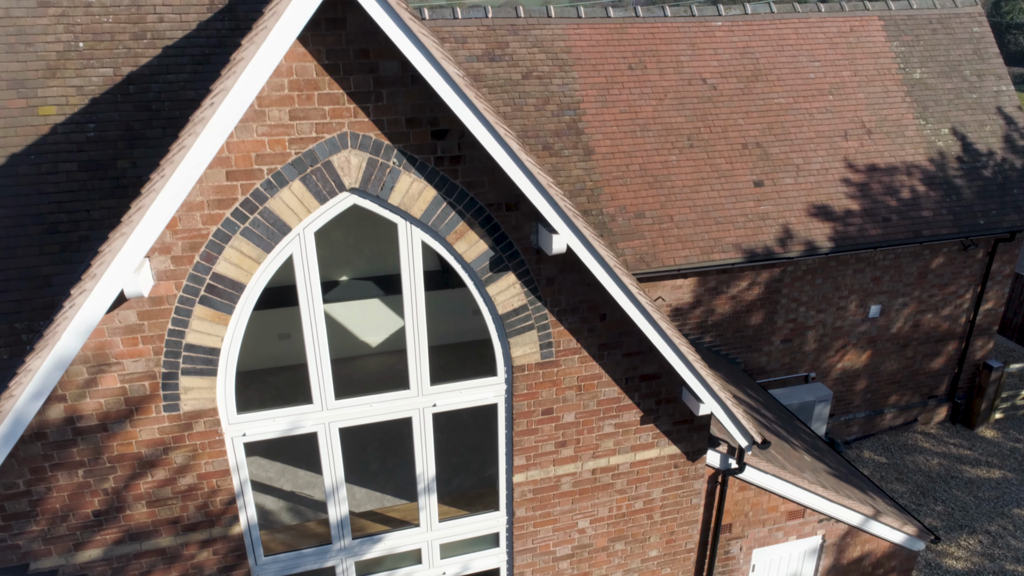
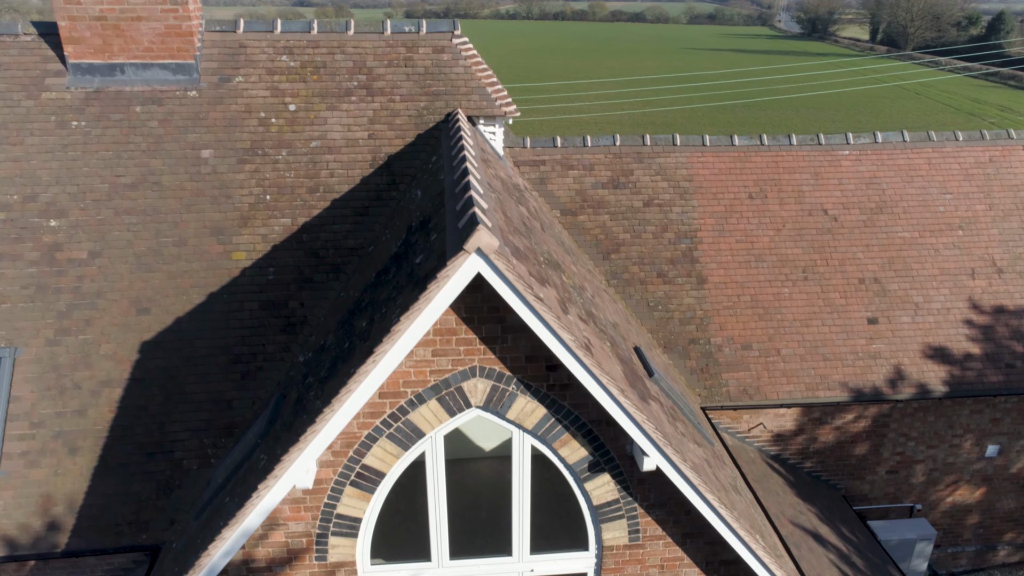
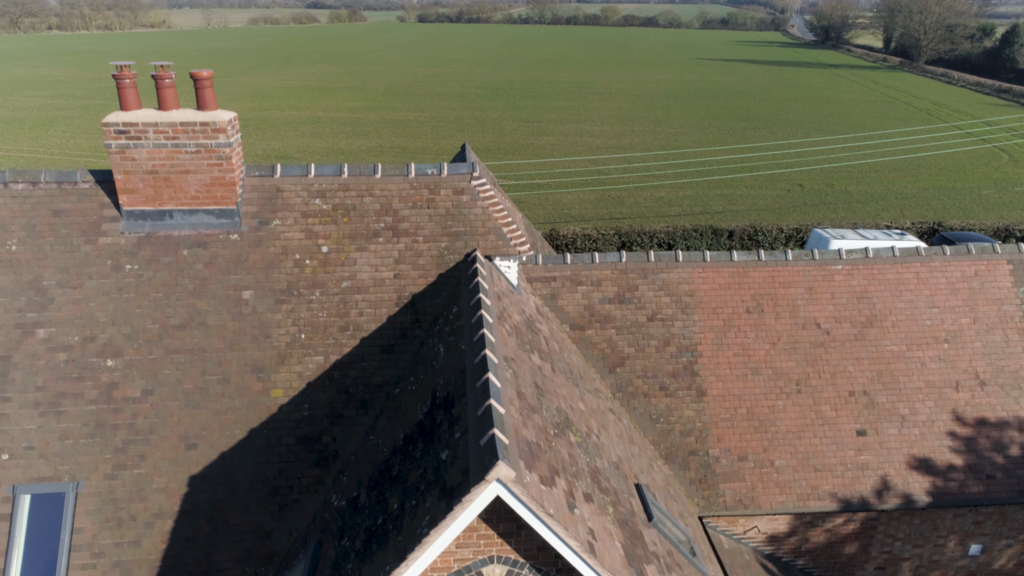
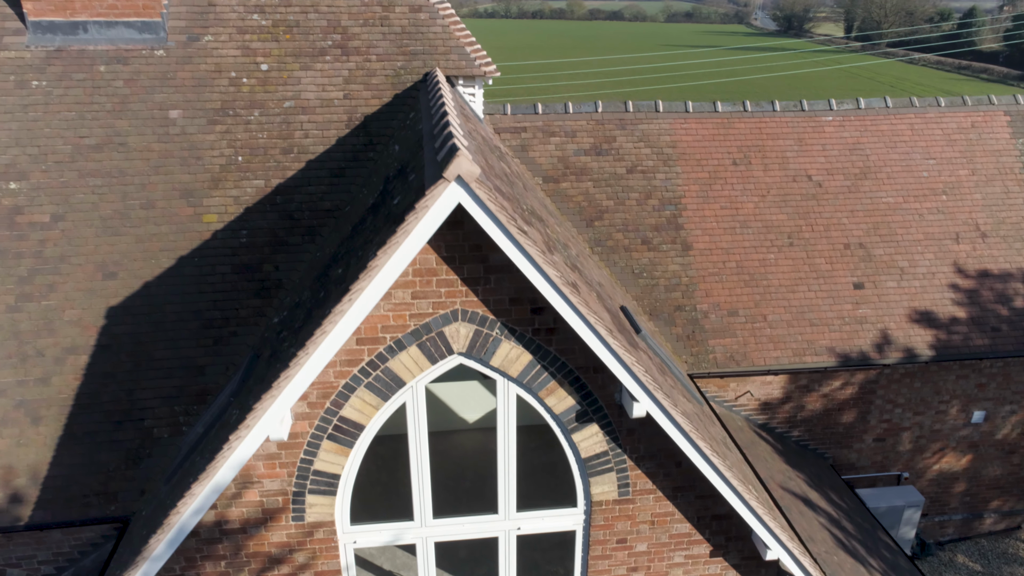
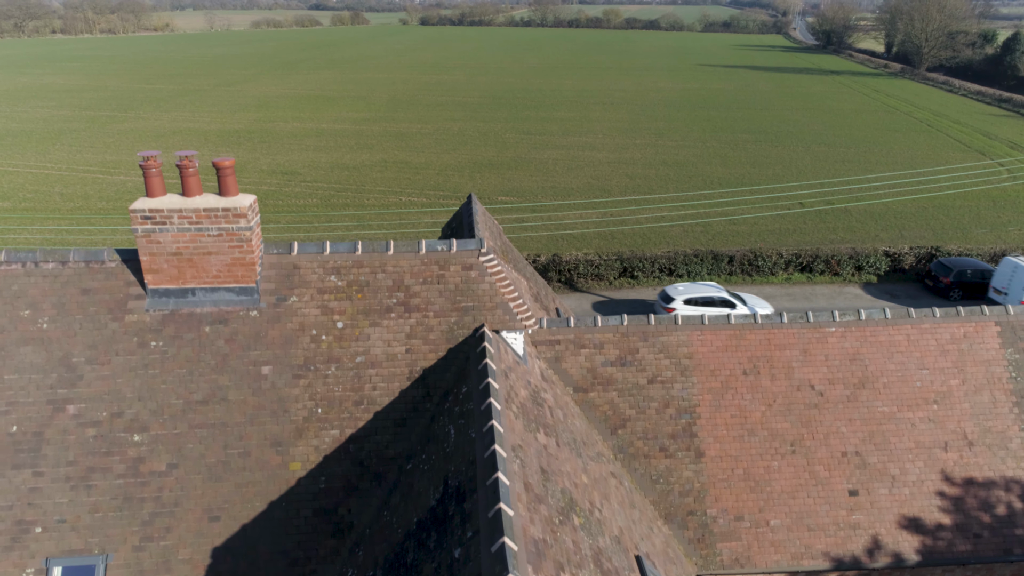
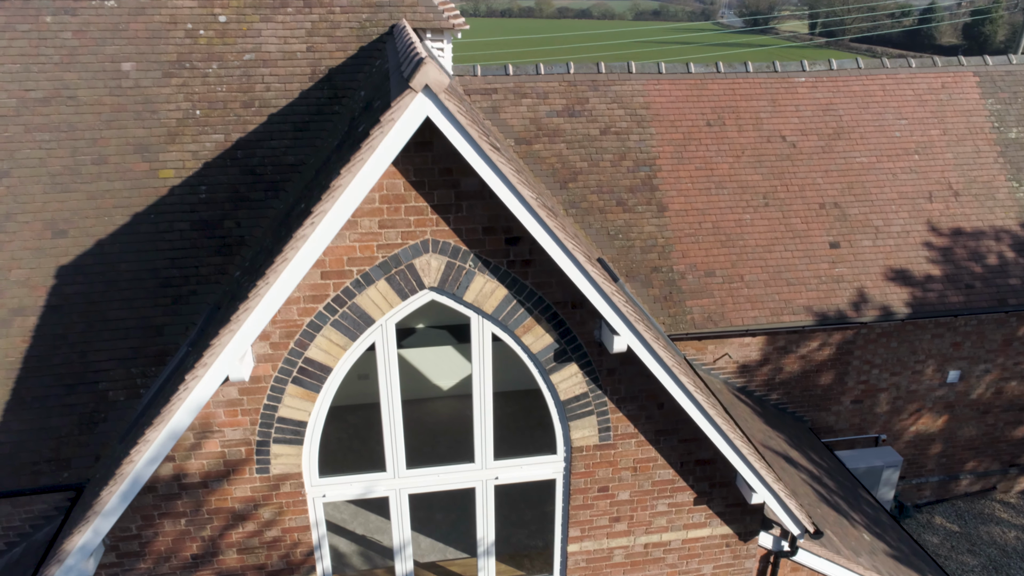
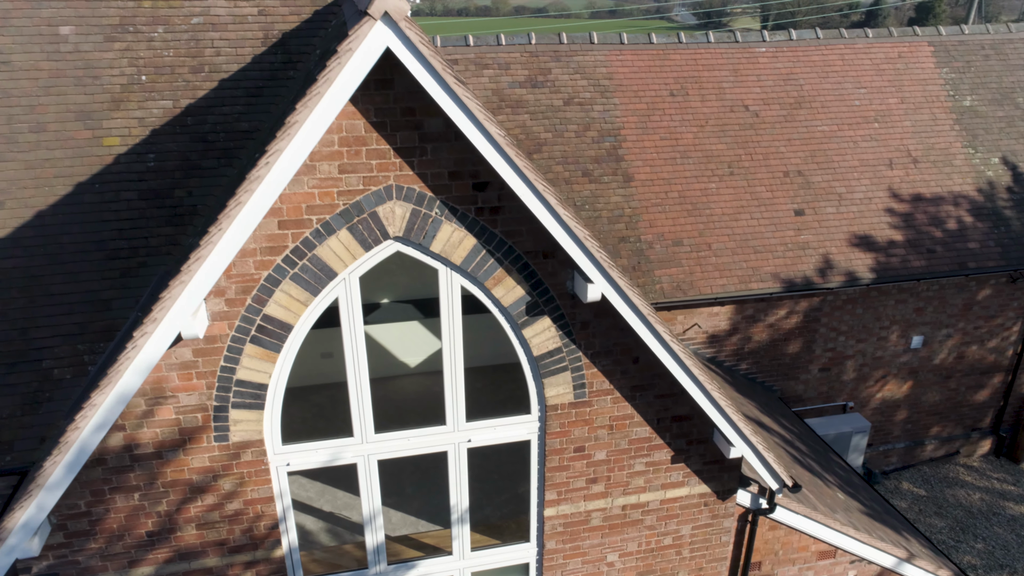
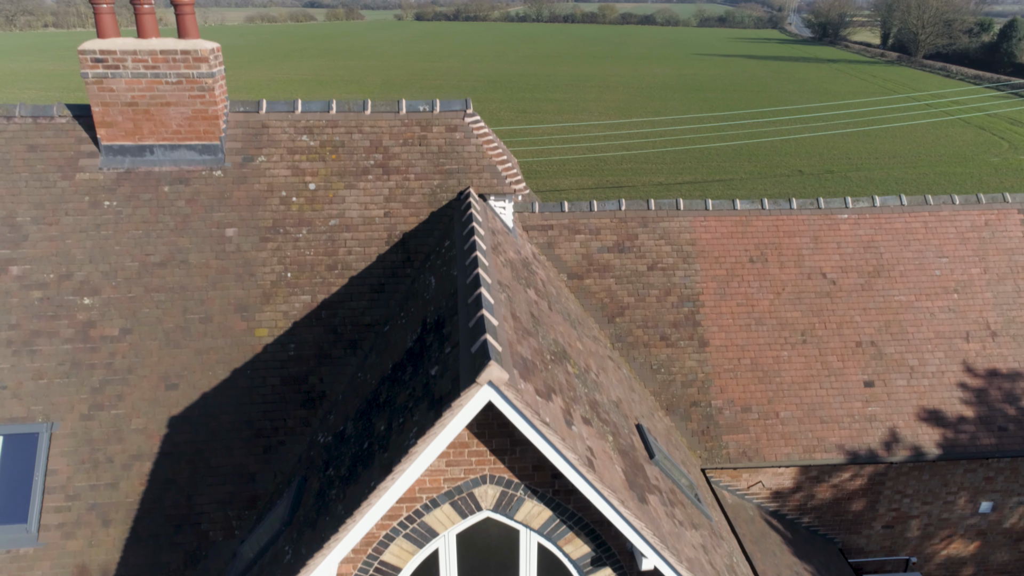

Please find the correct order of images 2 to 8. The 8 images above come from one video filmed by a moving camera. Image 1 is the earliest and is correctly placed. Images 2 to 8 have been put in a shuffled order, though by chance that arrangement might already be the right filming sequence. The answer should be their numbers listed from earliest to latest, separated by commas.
7, 6, 4, 2, 8, 3, 5
